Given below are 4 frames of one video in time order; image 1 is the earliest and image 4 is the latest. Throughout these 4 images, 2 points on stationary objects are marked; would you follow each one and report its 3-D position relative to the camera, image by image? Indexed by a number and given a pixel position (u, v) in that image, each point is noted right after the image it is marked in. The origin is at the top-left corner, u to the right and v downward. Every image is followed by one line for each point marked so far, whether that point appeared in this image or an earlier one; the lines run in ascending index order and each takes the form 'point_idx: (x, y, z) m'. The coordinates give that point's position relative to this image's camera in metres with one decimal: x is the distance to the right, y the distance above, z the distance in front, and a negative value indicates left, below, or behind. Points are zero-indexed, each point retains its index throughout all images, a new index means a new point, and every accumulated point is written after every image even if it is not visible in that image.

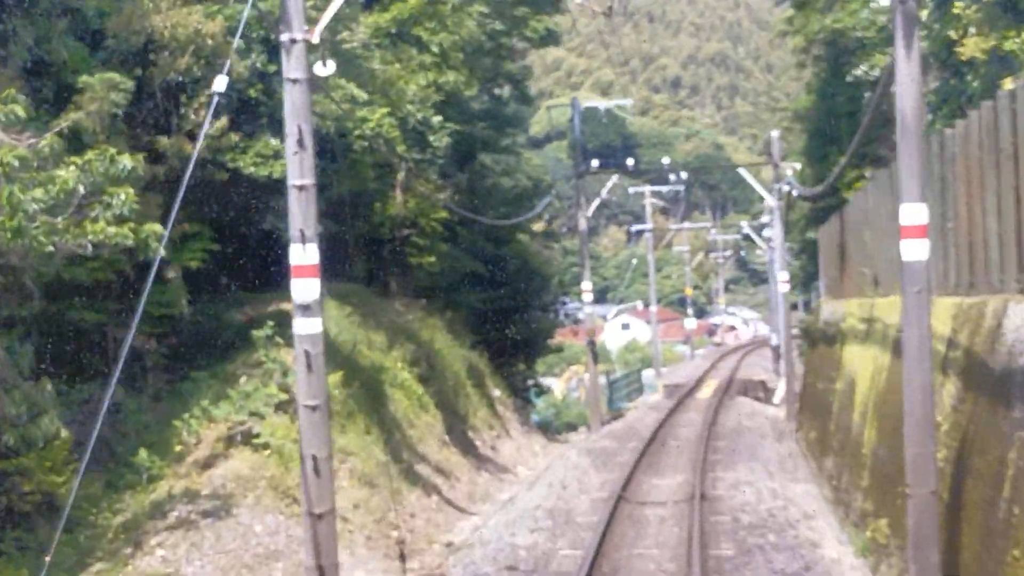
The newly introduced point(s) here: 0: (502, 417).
0: (-0.1, -1.1, +17.1) m
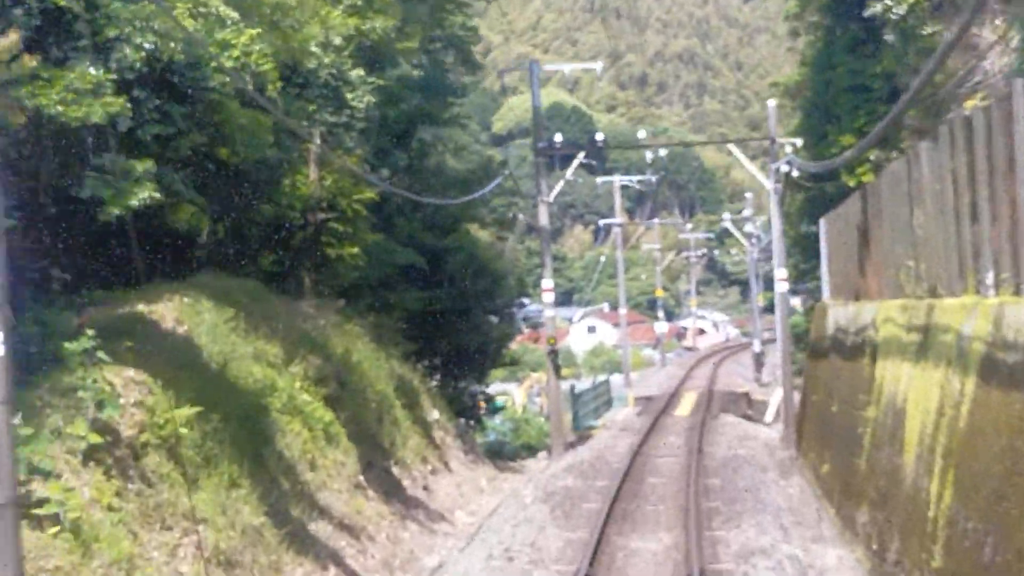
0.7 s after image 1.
0: (-0.5, -1.1, +13.8) m
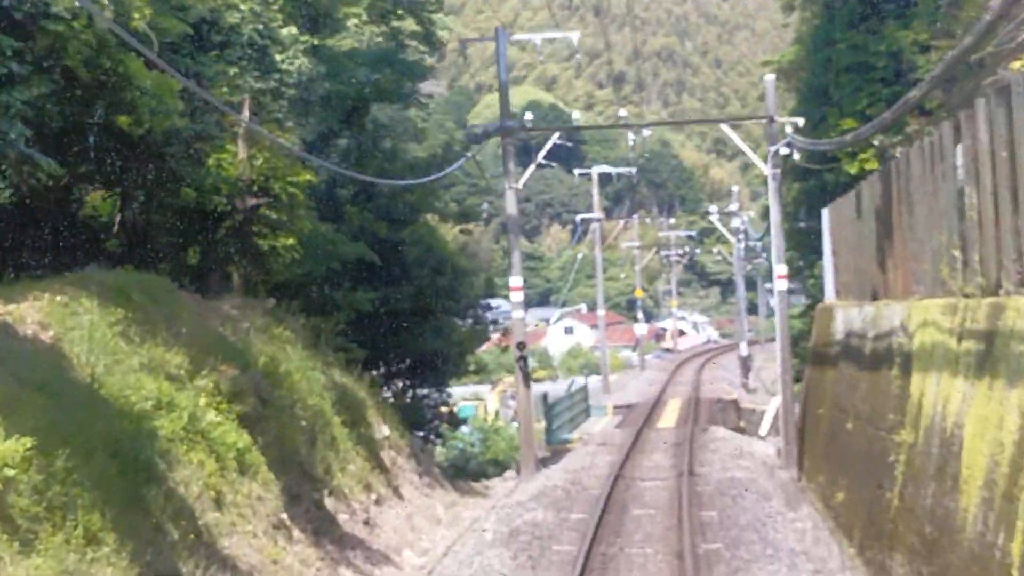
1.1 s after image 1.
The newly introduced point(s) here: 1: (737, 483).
0: (-0.7, -1.1, +11.9) m
1: (+1.5, -1.3, +12.6) m
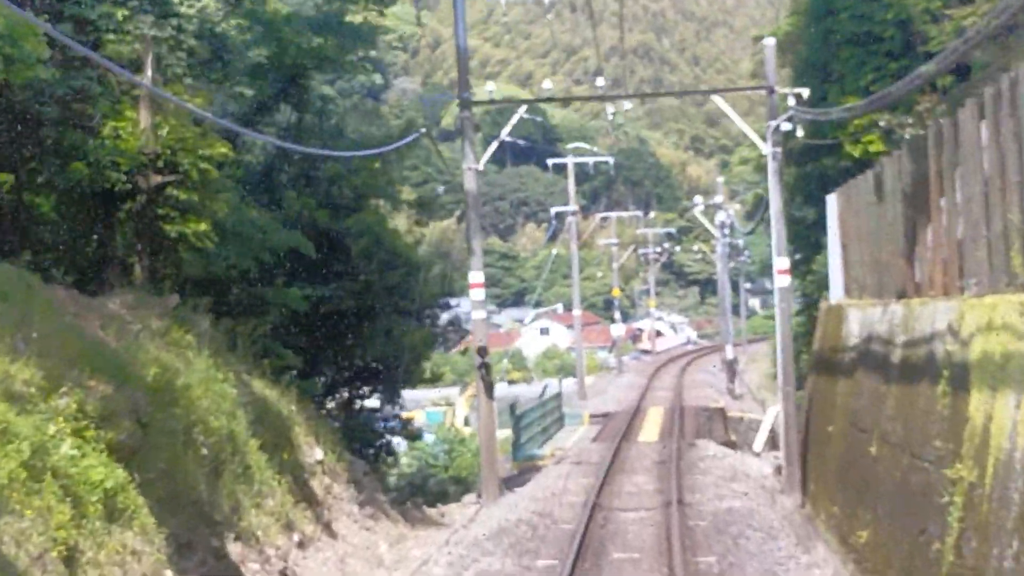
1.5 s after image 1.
0: (-1.0, -1.1, +9.9) m
1: (+1.2, -1.2, +10.7) m
